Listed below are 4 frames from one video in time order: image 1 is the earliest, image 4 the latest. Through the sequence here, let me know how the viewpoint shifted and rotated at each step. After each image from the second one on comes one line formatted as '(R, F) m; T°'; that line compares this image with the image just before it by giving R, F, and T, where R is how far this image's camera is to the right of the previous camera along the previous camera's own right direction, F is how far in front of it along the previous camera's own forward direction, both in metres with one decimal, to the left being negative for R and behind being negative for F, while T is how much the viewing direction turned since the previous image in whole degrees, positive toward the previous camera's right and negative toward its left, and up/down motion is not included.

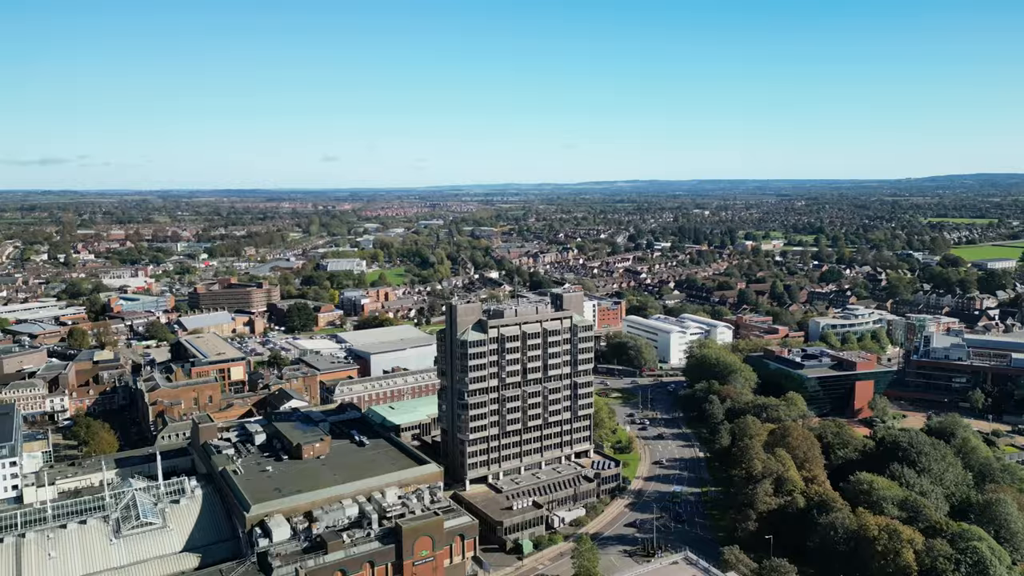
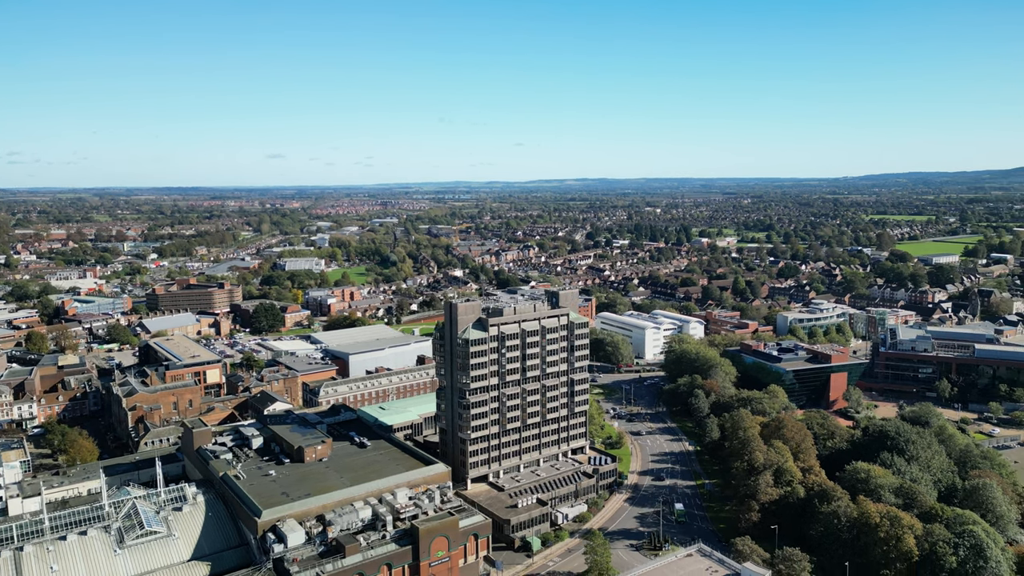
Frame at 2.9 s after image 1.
(-3.1, +0.2) m; +4°
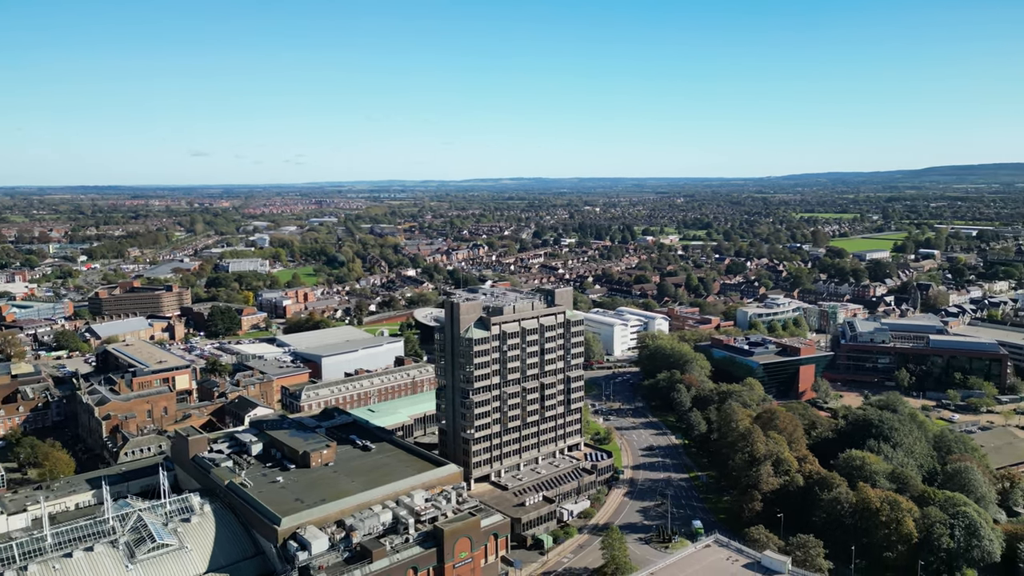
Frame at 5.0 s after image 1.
(-4.1, +0.2) m; +5°
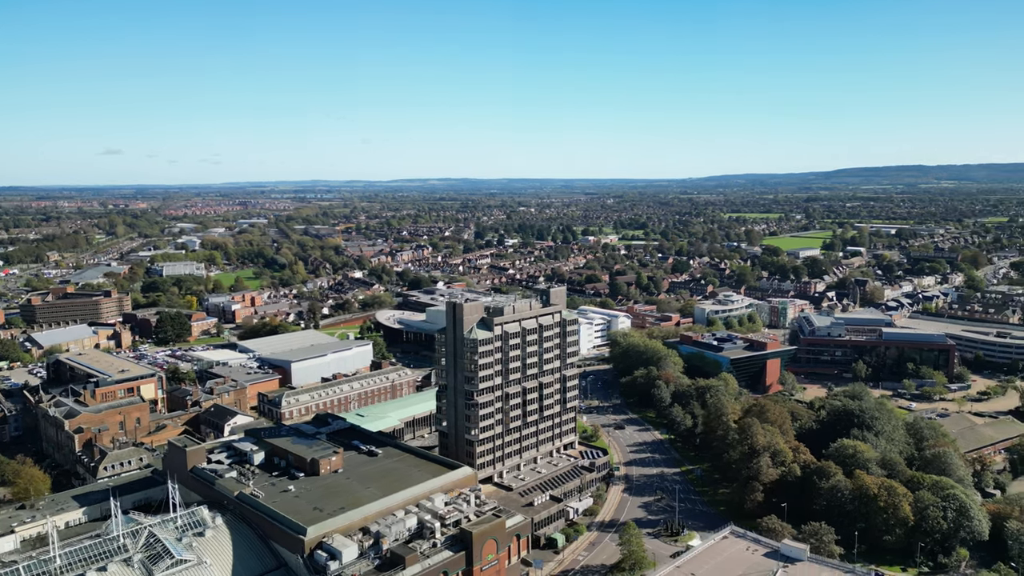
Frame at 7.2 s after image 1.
(-4.5, +0.2) m; +5°
